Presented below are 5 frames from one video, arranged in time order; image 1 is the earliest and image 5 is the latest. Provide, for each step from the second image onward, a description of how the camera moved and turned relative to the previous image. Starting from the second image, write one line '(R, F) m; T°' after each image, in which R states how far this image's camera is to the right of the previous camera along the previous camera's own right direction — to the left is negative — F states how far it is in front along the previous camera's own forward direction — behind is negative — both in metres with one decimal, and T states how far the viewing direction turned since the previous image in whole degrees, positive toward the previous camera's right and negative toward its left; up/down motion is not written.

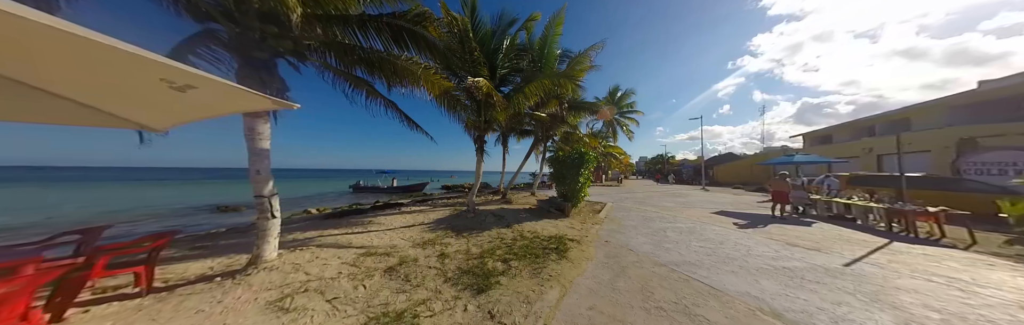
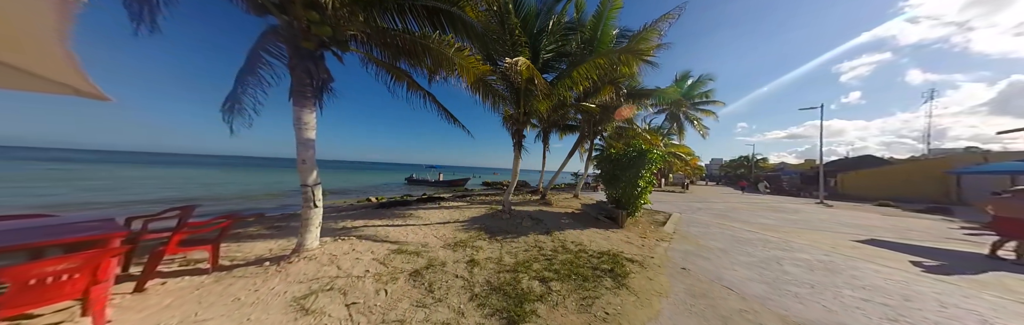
(-0.1, +0.7) m; -12°
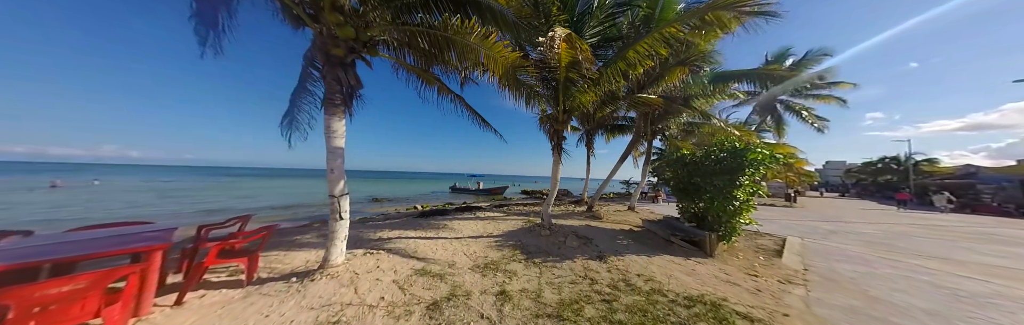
(0.0, +0.7) m; -12°
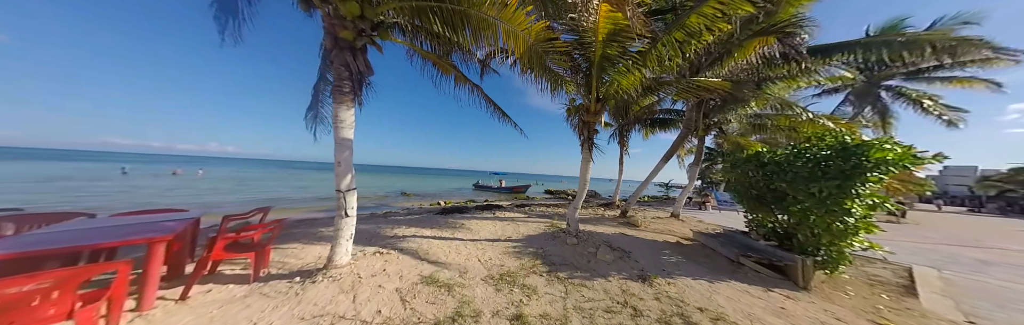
(0.0, +0.6) m; -7°
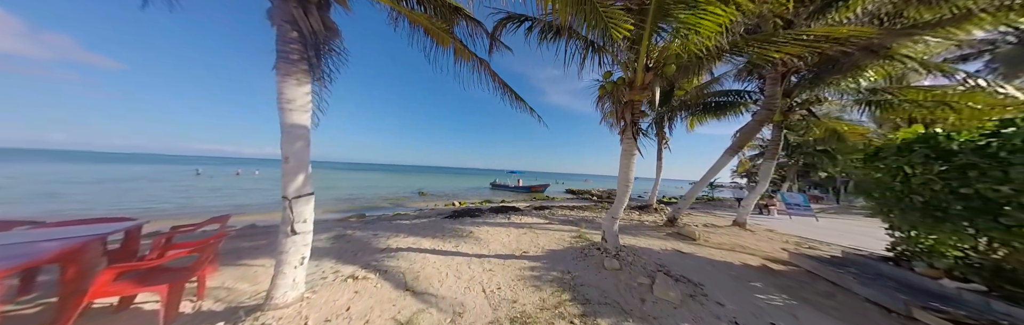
(0.0, +1.0) m; -5°
